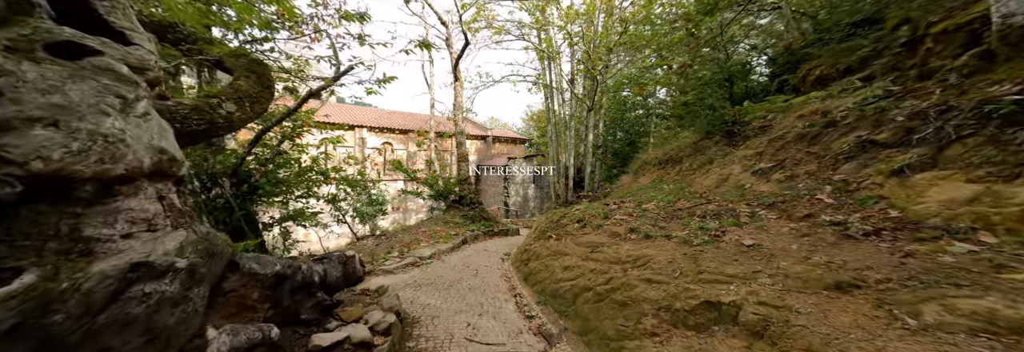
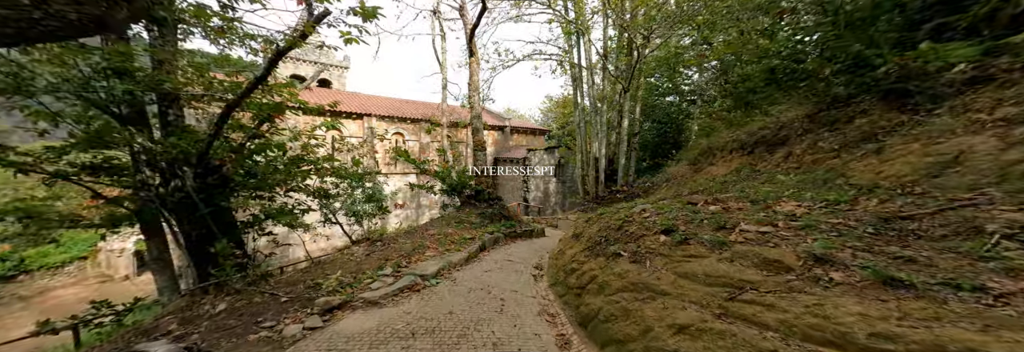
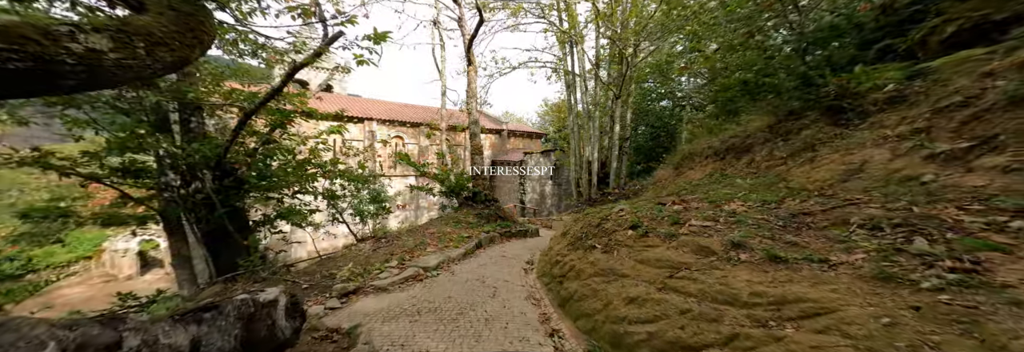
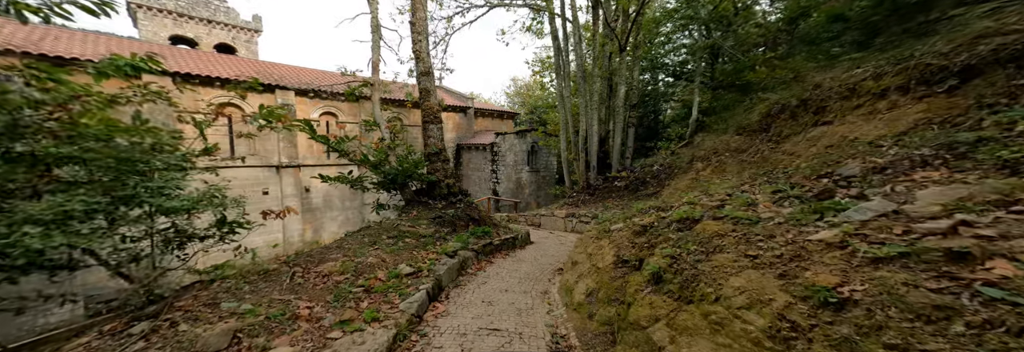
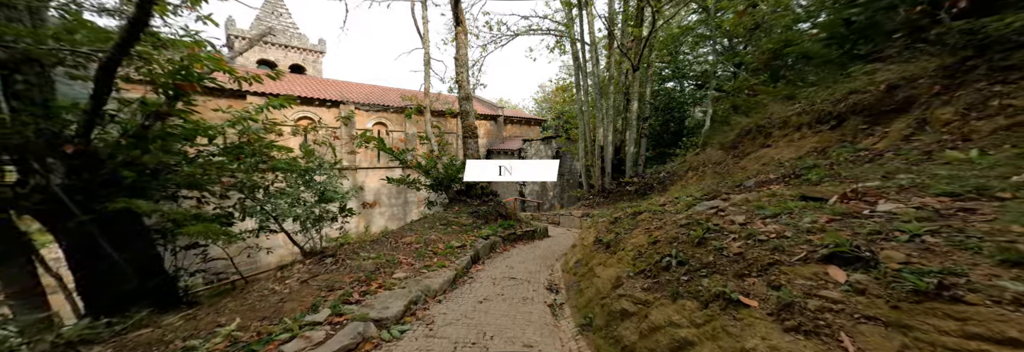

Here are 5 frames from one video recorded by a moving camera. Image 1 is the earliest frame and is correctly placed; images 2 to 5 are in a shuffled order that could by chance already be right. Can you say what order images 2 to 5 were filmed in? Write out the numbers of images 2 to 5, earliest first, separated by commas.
3, 2, 5, 4
